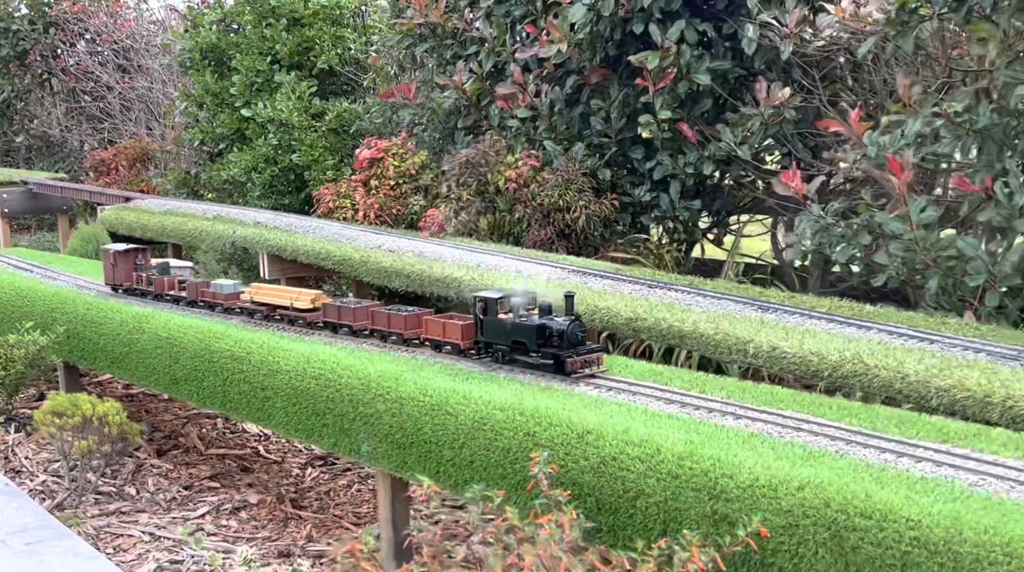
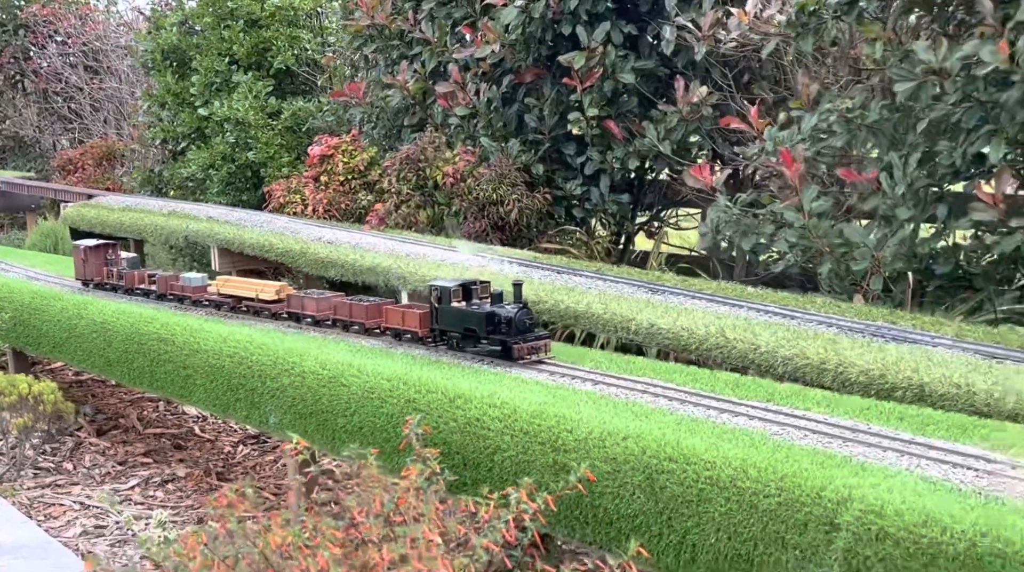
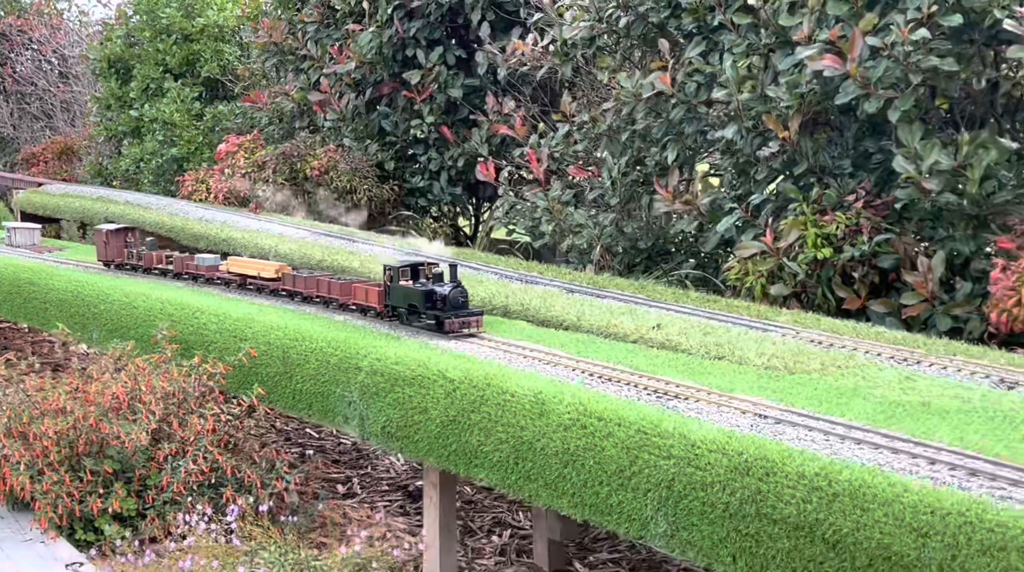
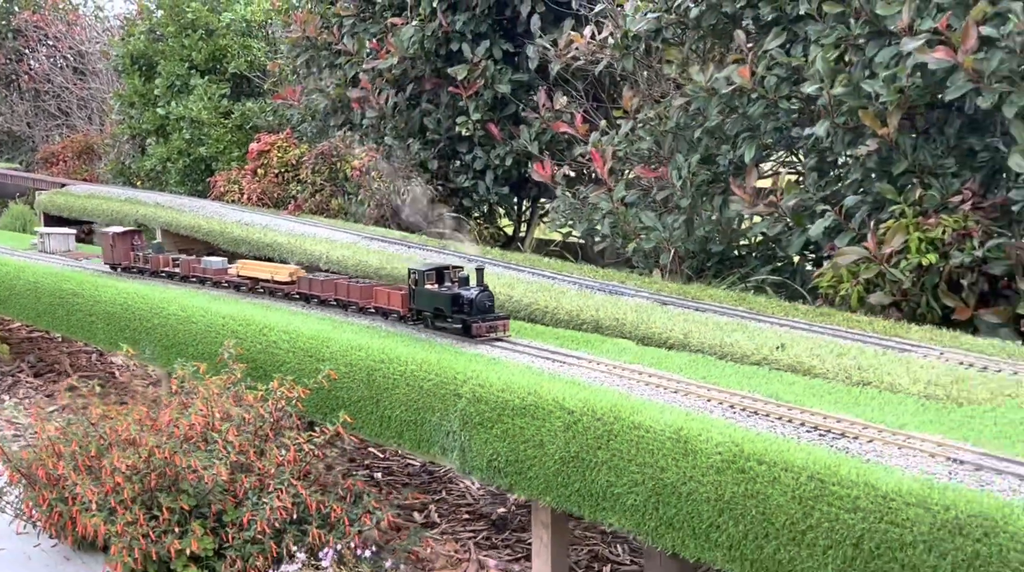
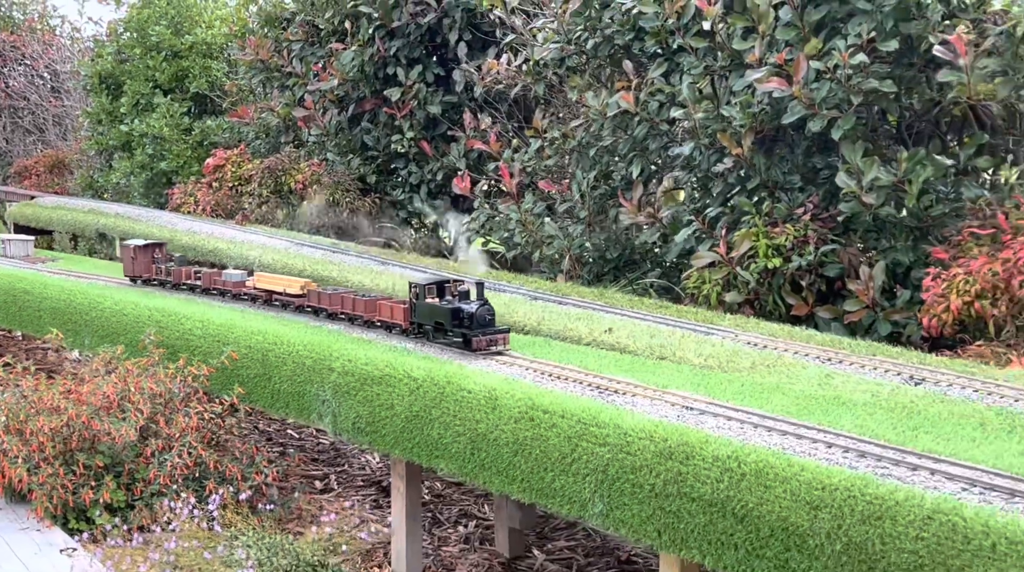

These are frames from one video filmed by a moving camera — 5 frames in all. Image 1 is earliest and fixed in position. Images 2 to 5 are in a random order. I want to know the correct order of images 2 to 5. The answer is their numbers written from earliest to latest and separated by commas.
2, 4, 3, 5
